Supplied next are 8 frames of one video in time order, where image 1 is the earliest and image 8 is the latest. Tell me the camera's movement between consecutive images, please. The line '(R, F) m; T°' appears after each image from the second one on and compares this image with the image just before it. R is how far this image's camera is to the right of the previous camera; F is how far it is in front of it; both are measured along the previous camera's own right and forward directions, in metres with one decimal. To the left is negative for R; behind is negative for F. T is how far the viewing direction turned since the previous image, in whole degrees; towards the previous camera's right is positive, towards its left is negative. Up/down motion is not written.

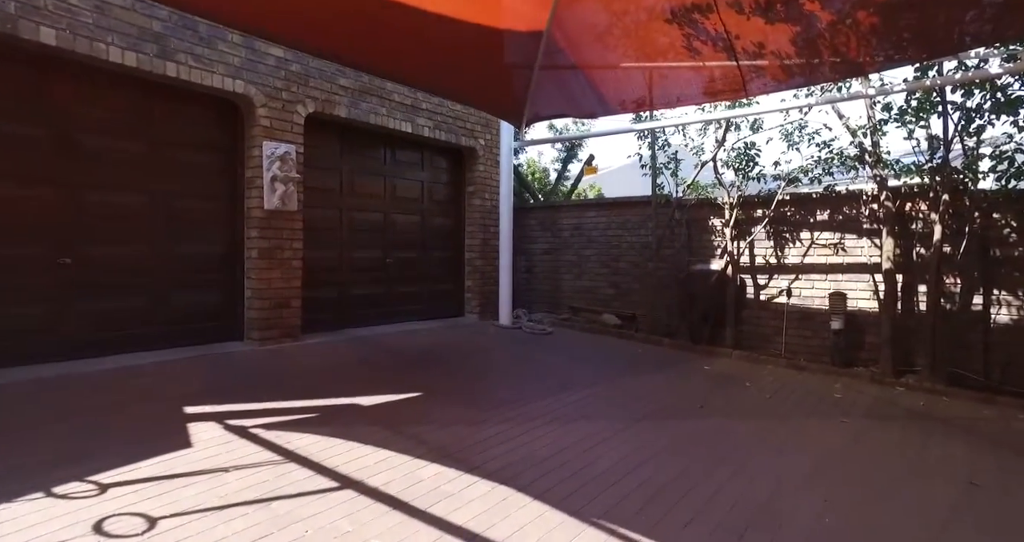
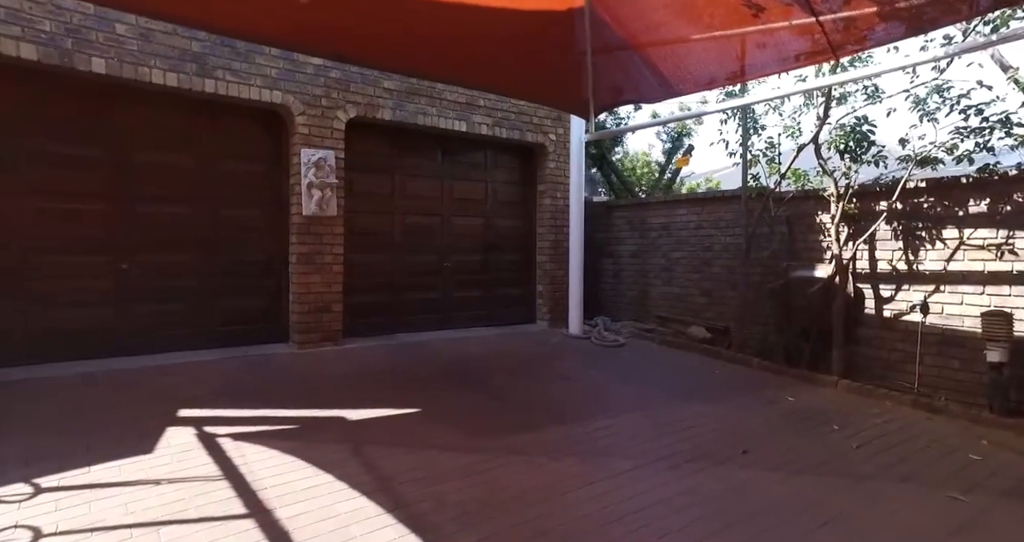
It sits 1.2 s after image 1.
(+1.0, +0.6) m; -16°
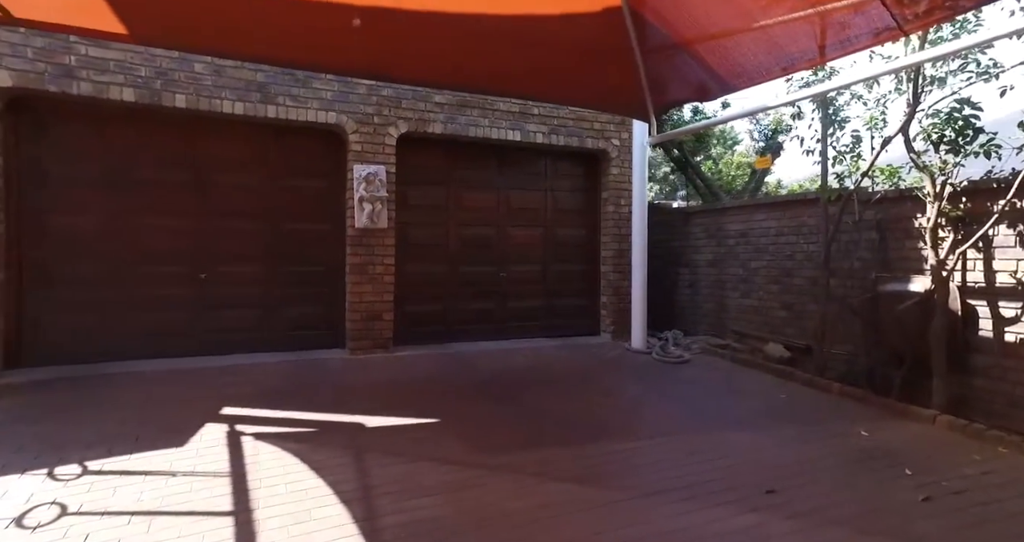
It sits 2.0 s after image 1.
(+0.7, +0.2) m; -12°
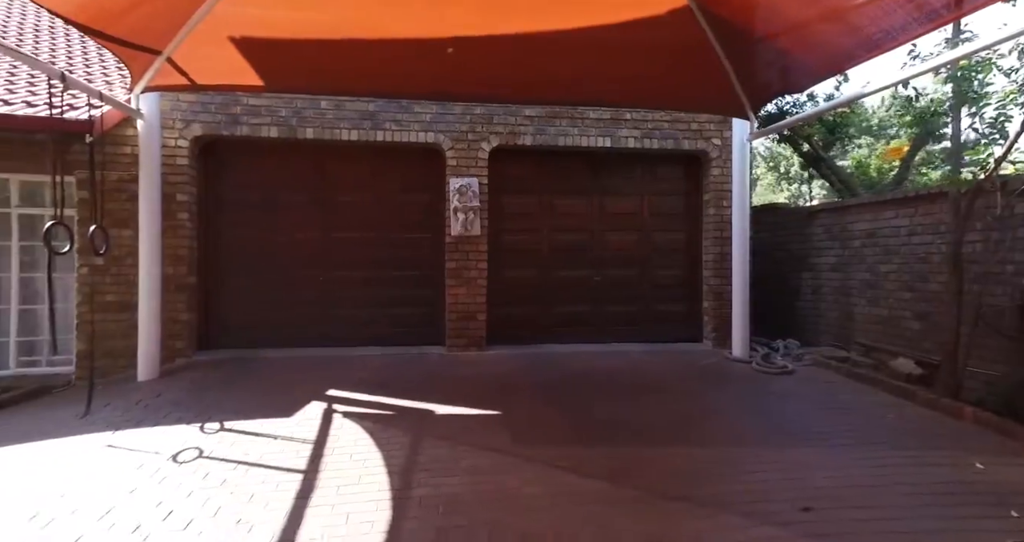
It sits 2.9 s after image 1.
(+0.7, -0.1) m; -16°
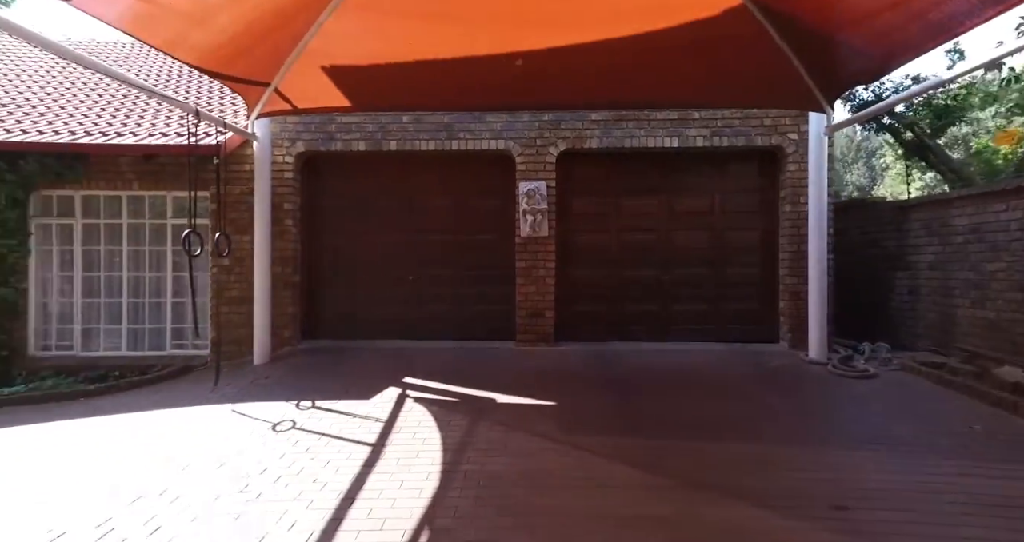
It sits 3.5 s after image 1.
(+0.4, -0.2) m; -11°
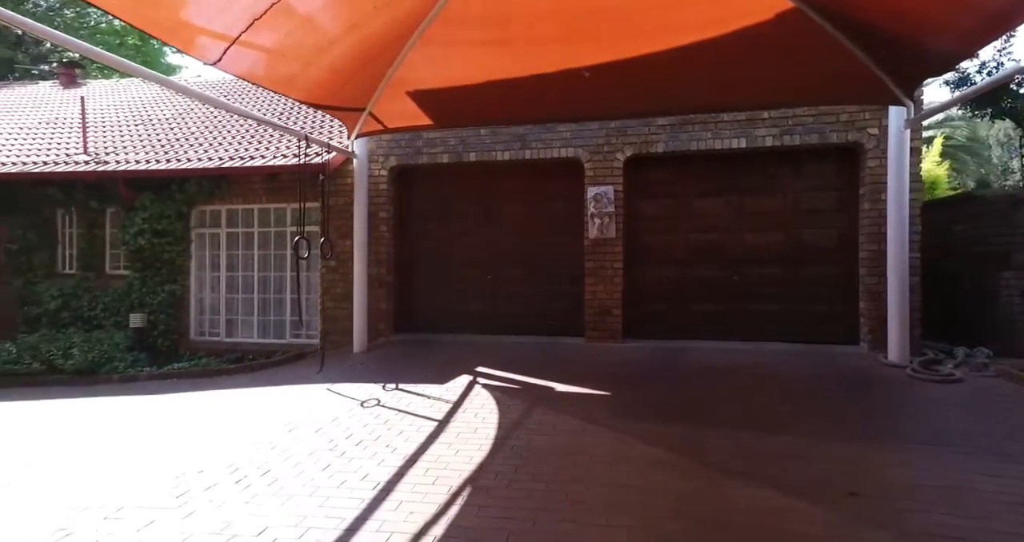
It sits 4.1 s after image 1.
(+0.4, -0.4) m; -11°
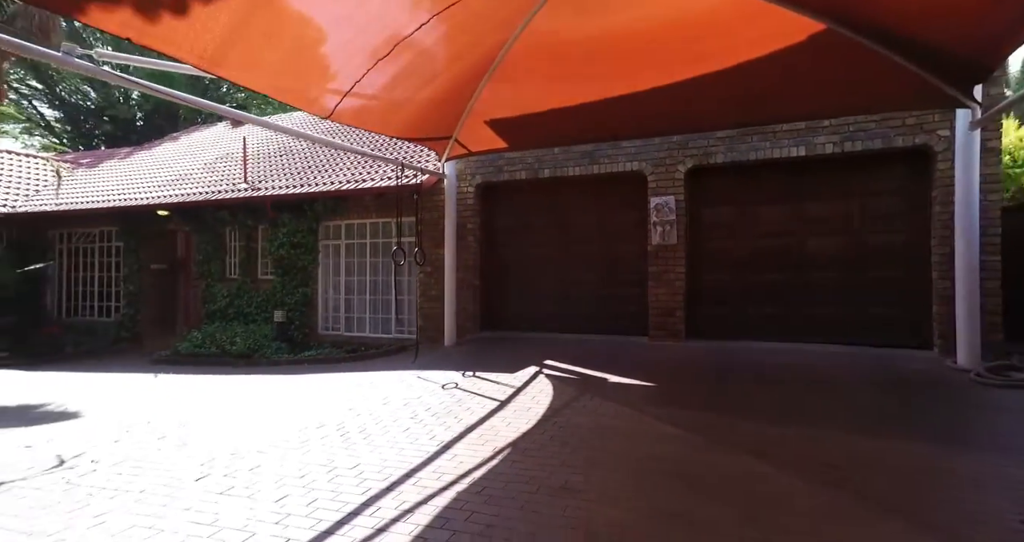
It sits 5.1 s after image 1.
(+0.6, -0.7) m; -12°
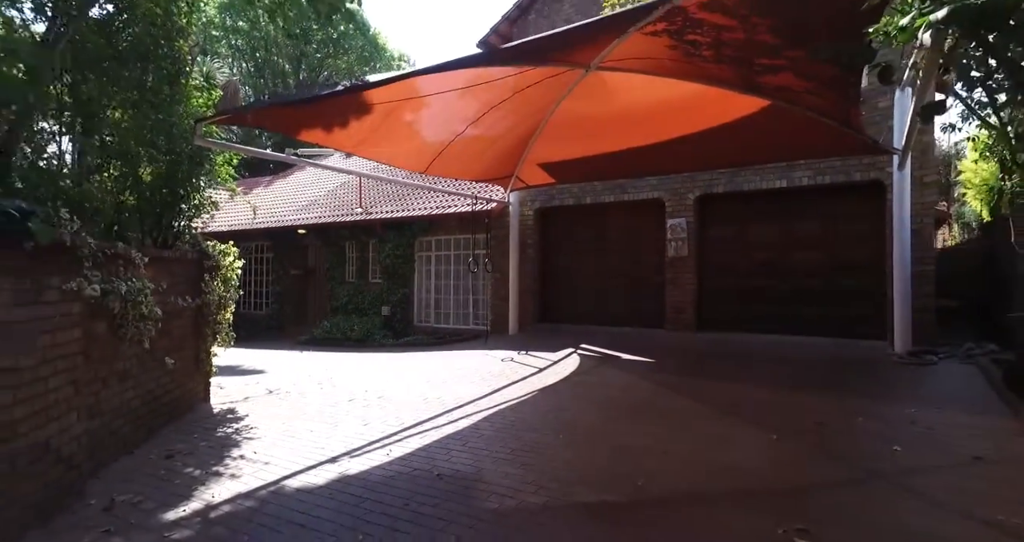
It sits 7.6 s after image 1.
(+0.6, -2.1) m; -9°
